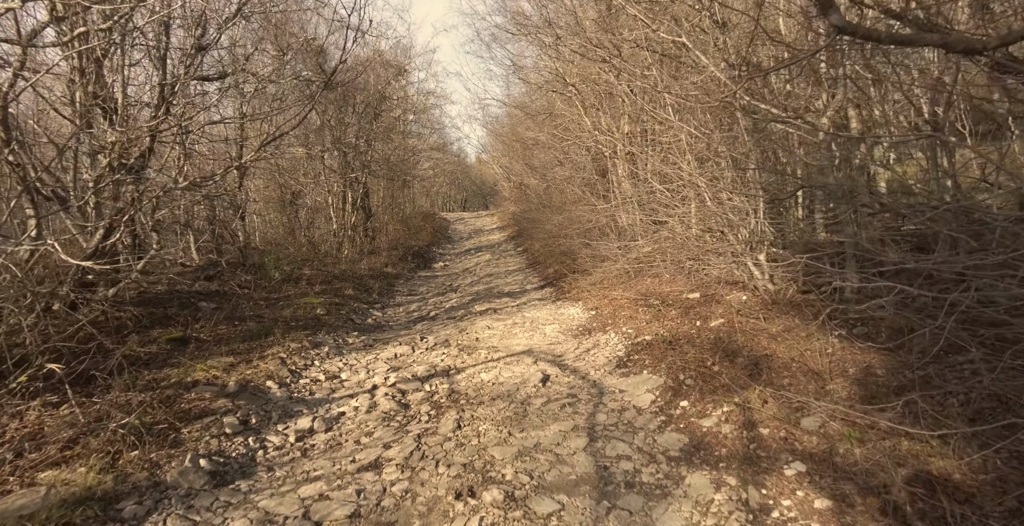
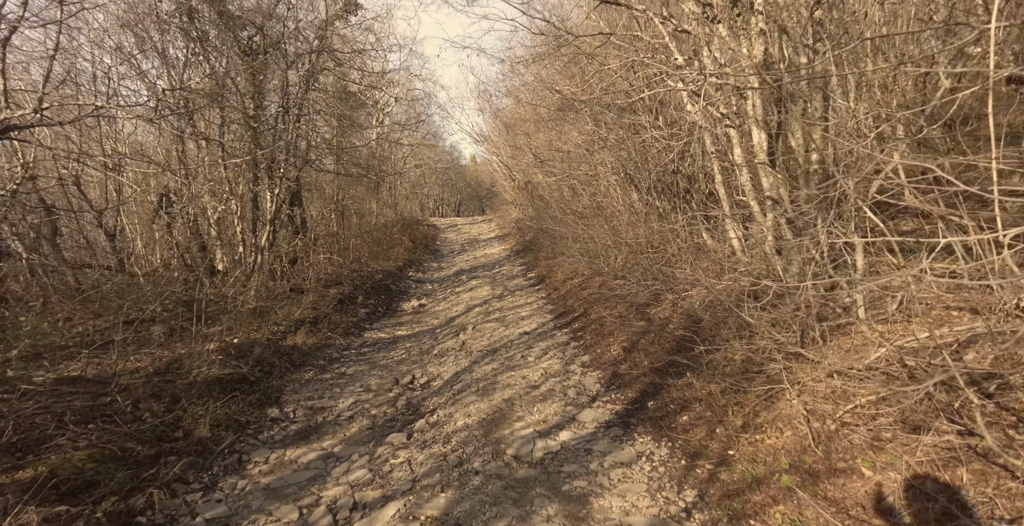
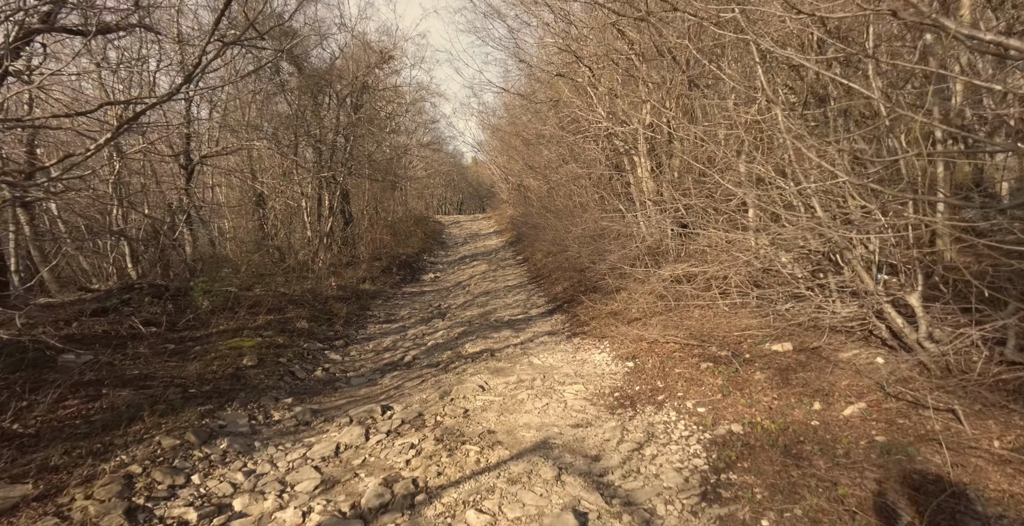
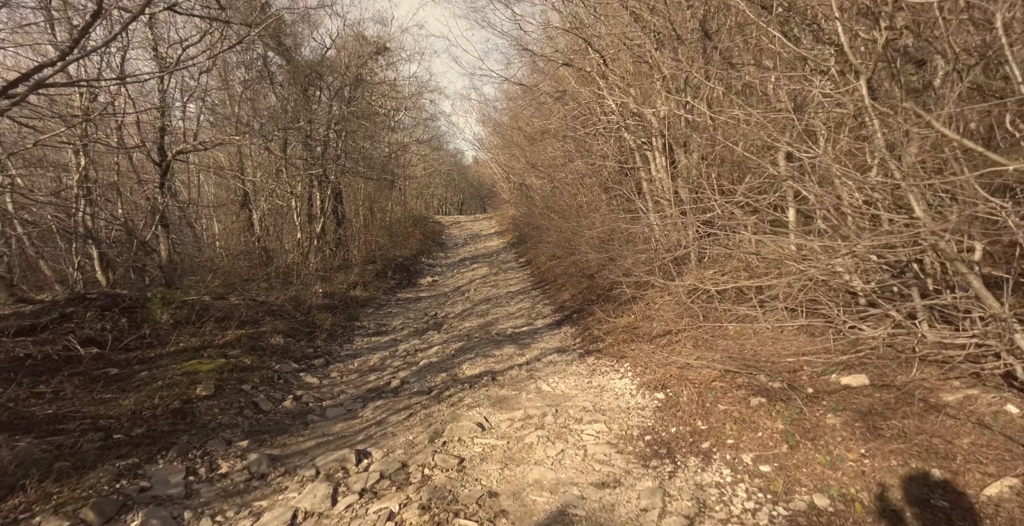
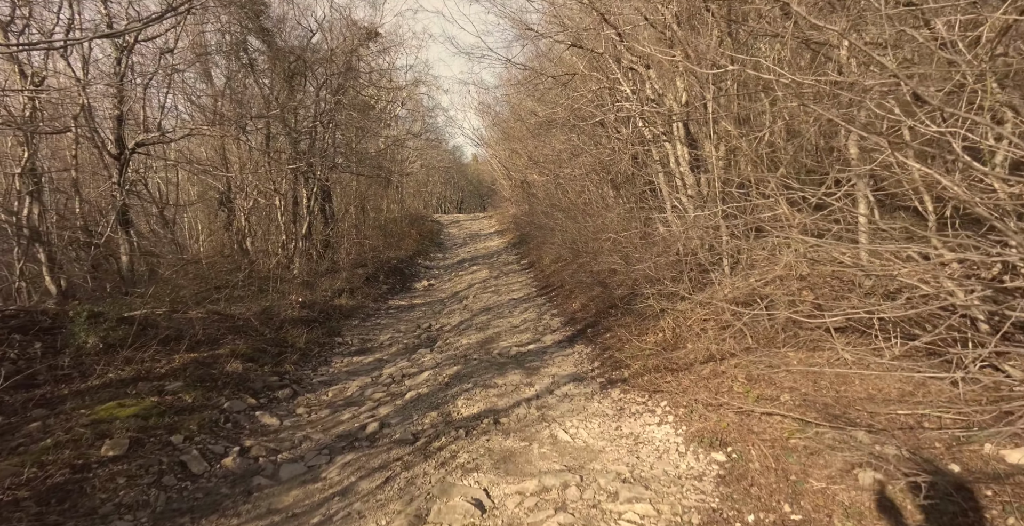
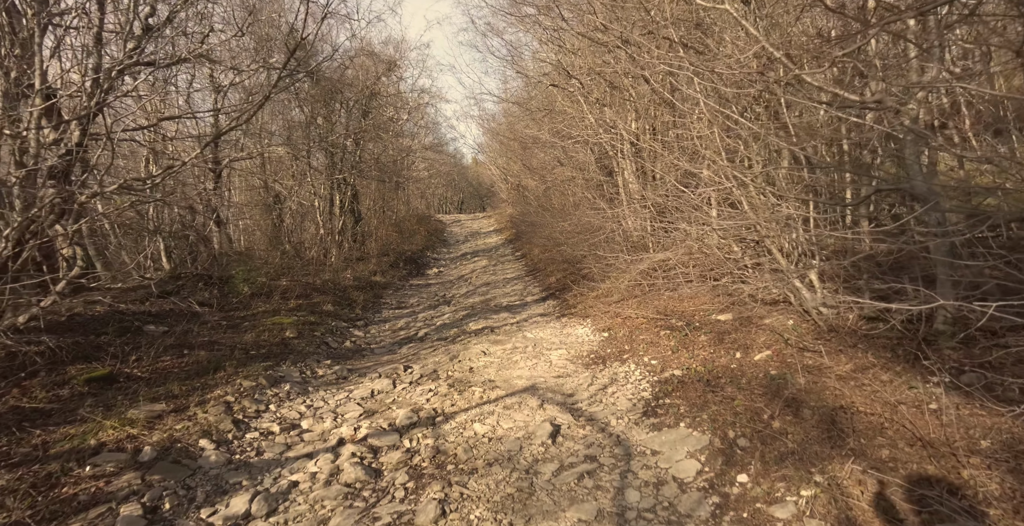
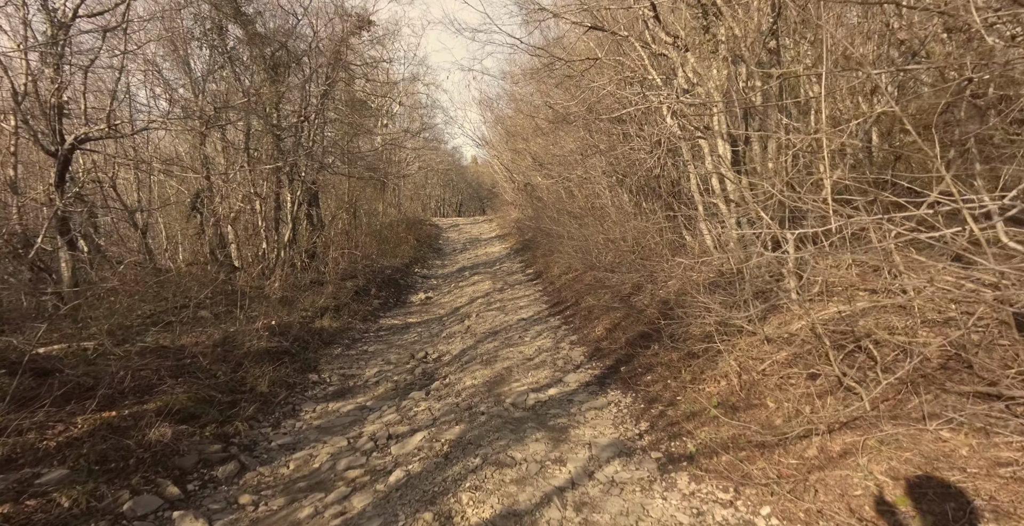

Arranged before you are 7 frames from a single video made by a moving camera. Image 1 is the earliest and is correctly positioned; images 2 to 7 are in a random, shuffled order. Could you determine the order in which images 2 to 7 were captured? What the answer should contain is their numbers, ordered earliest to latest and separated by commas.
6, 3, 4, 5, 7, 2
